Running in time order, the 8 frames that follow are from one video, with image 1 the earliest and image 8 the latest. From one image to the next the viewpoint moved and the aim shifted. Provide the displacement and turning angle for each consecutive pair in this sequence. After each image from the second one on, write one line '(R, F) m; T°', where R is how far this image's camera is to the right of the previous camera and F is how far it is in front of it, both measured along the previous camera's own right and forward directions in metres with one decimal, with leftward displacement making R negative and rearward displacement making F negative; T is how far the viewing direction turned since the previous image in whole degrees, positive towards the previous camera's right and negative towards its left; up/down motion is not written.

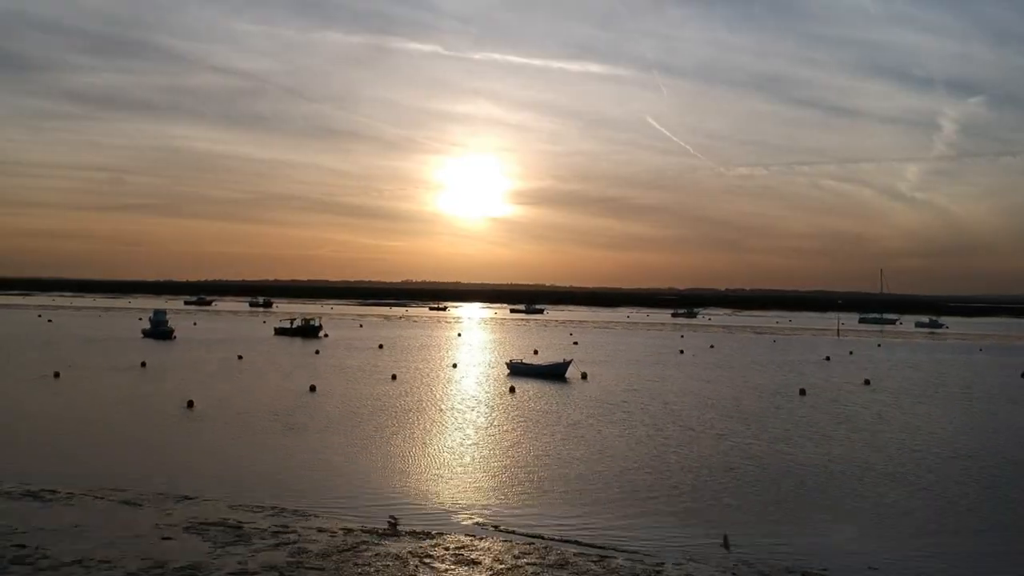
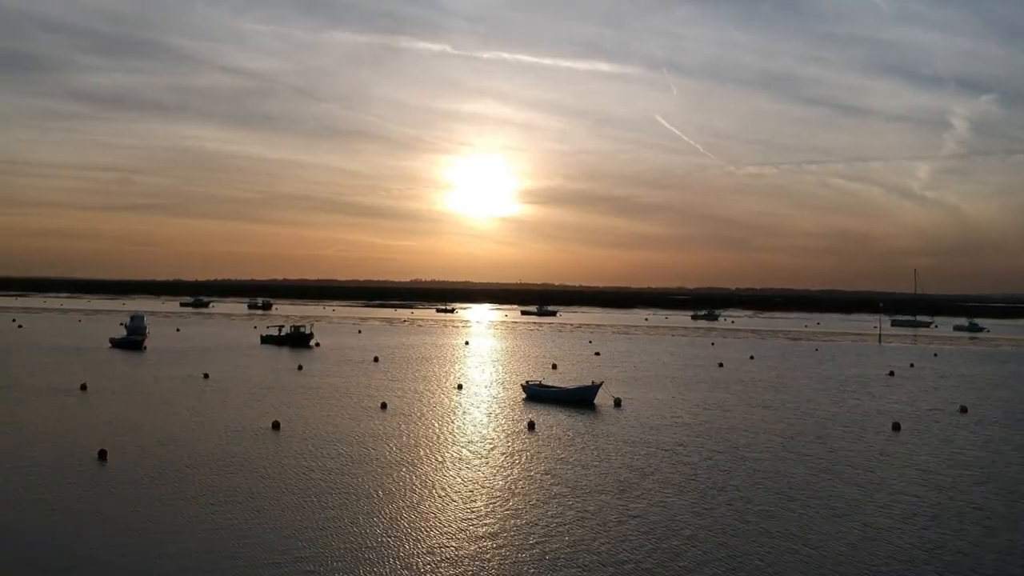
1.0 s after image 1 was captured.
(-0.4, +6.8) m; 0°
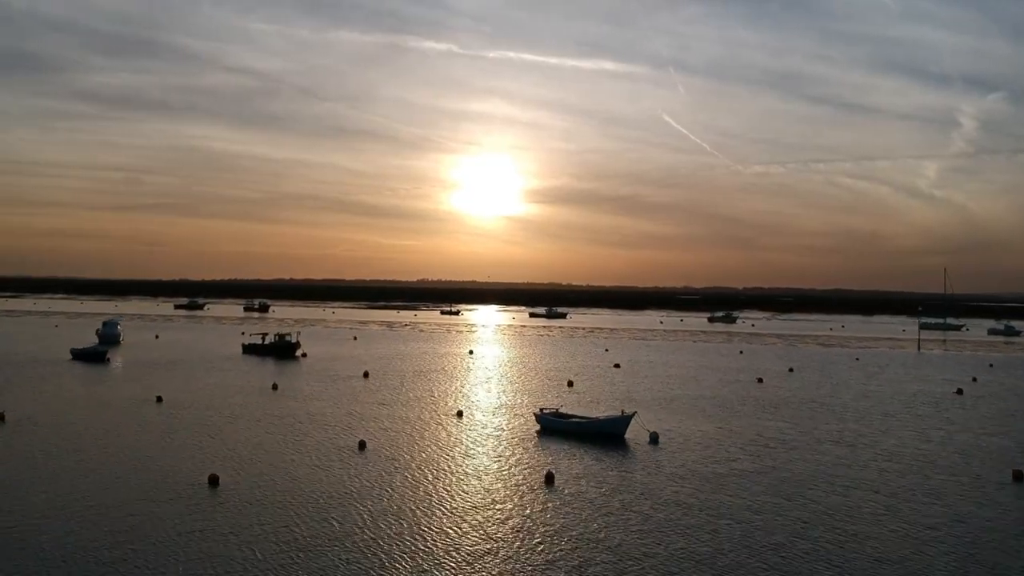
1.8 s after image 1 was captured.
(-0.1, +5.8) m; 0°
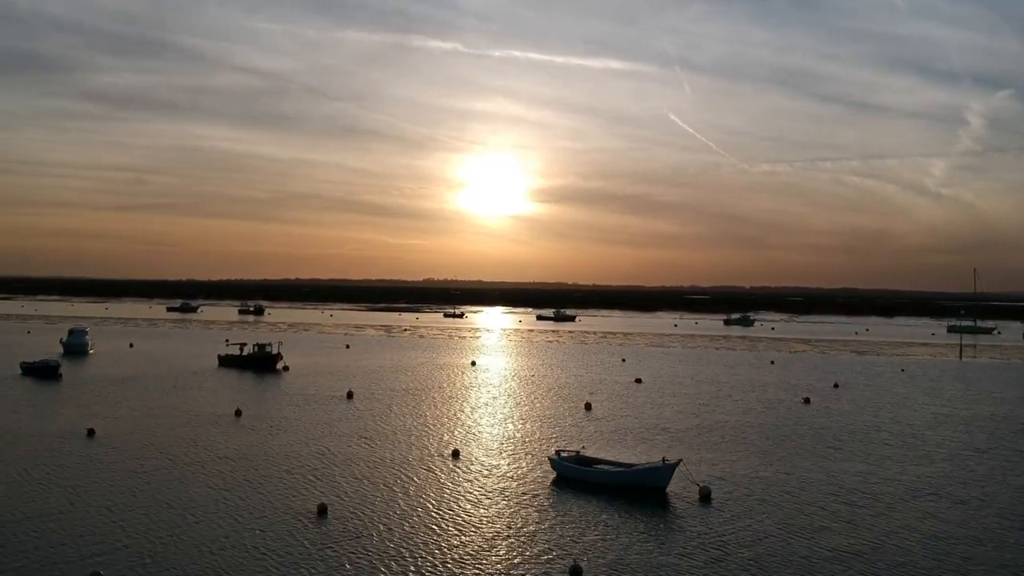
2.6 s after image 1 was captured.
(-0.1, +5.6) m; 0°
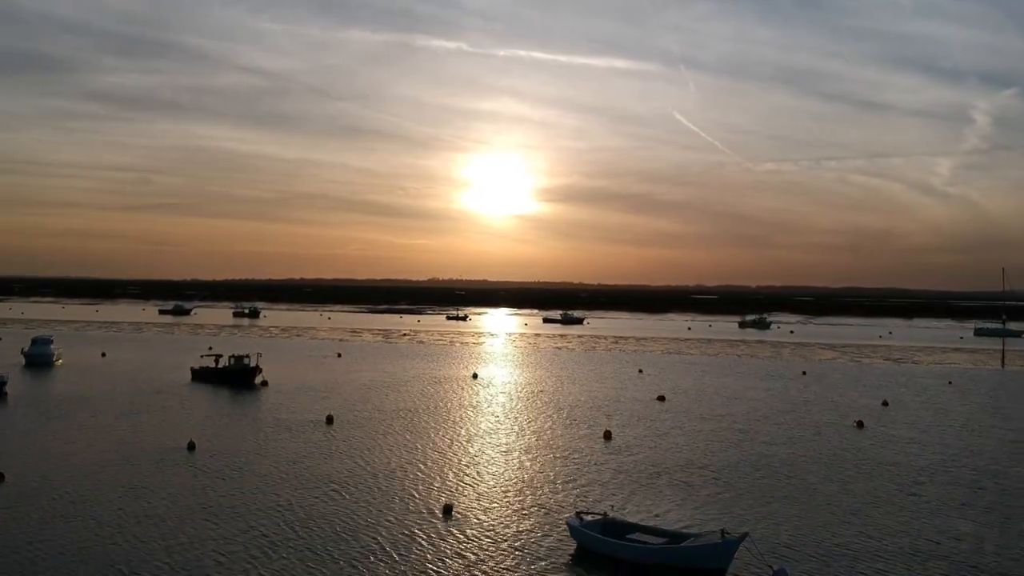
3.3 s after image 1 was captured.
(0.0, +4.9) m; 0°
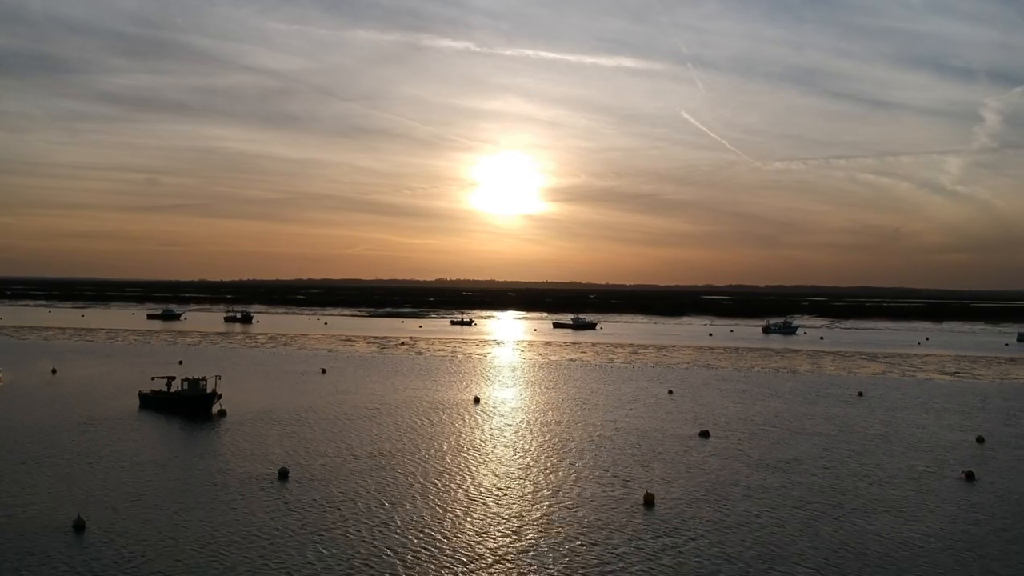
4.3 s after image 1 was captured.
(0.0, +6.9) m; -1°
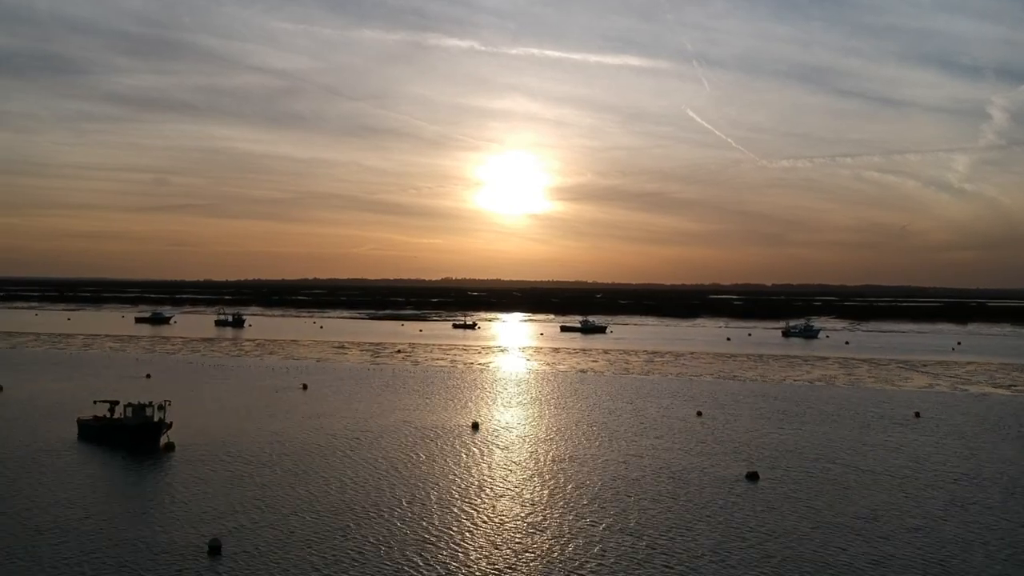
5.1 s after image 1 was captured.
(0.0, +5.5) m; 0°
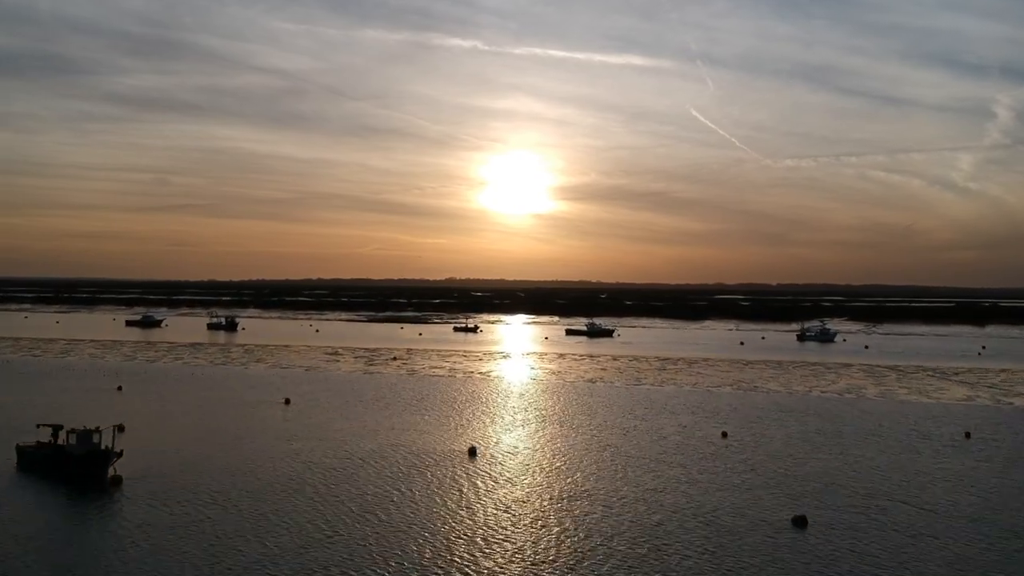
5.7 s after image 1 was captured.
(0.0, +3.9) m; 0°
